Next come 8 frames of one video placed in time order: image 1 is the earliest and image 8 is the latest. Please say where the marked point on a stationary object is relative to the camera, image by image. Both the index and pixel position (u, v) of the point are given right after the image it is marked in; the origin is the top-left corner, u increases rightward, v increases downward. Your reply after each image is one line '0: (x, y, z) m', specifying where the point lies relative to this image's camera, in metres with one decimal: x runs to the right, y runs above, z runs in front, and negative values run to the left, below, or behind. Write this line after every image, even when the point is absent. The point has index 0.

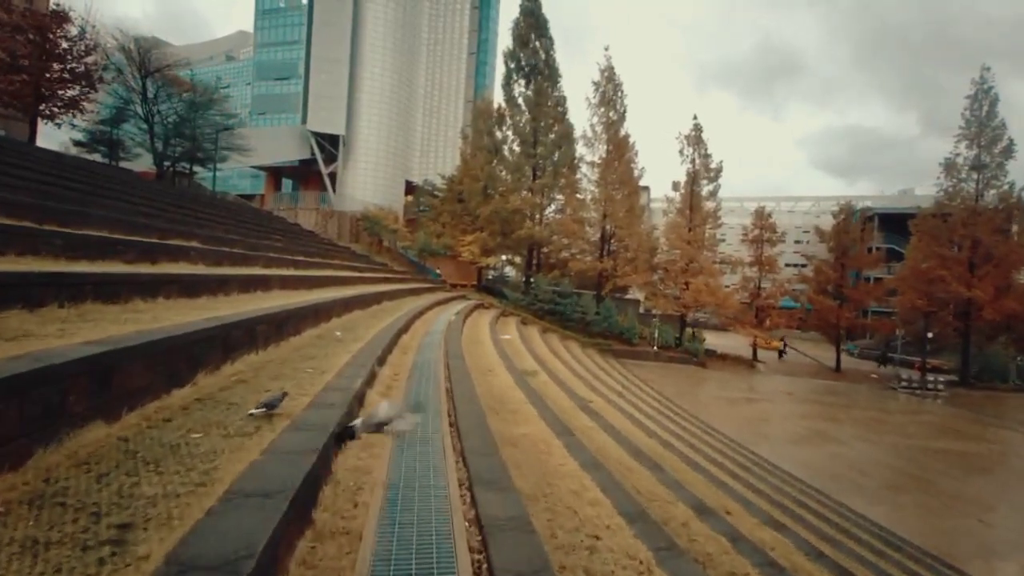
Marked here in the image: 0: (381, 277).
0: (-3.0, +0.2, +12.5) m
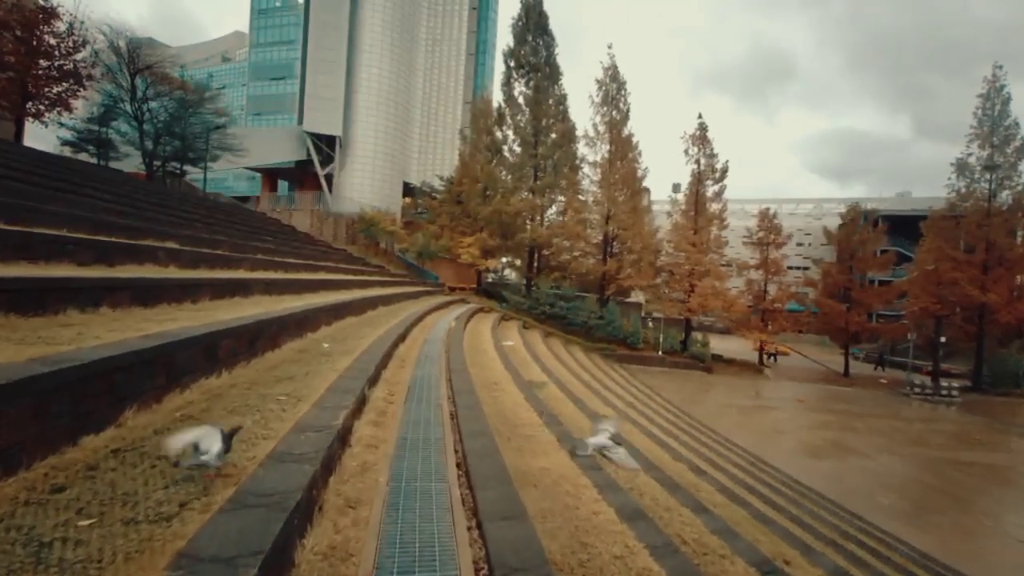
0: (-2.9, +0.1, +11.9) m
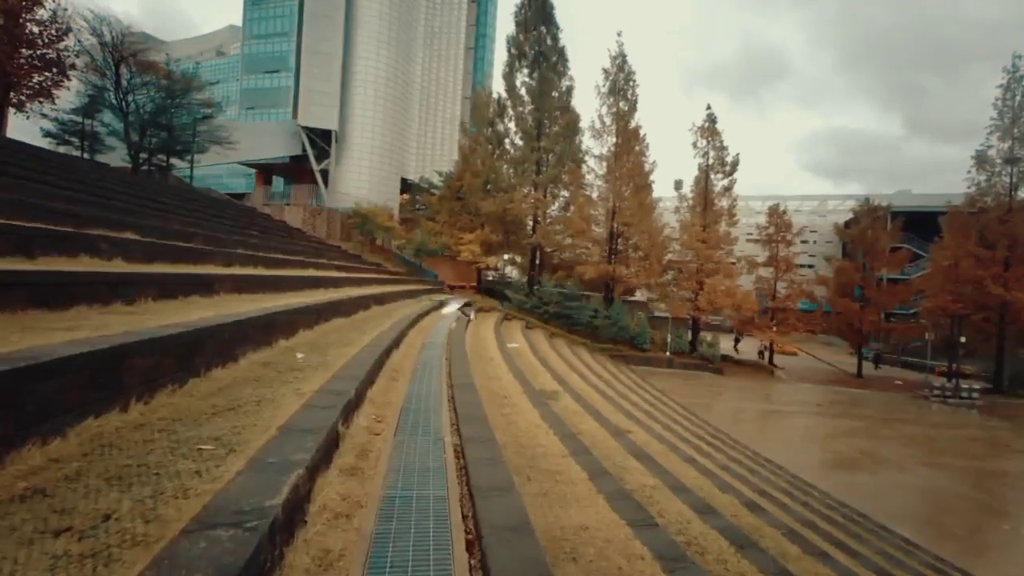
0: (-2.9, +0.2, +11.2) m
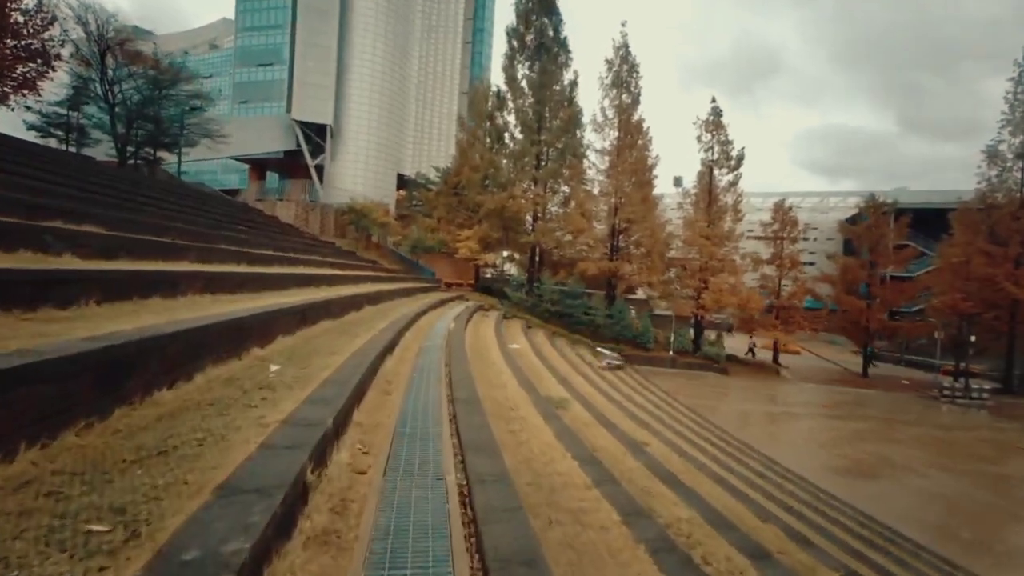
0: (-2.8, +0.2, +10.7) m
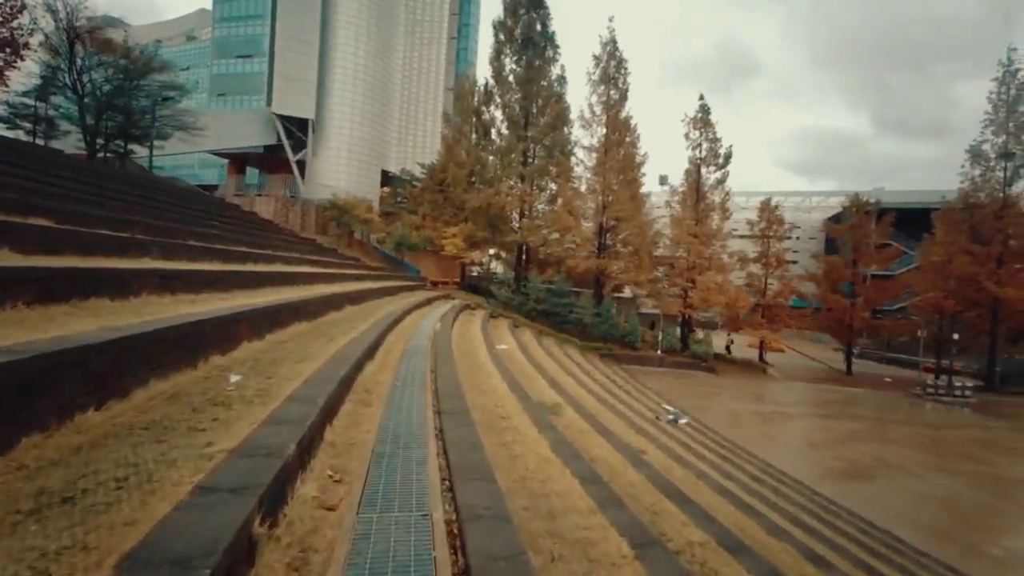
0: (-3.1, +0.2, +10.4) m
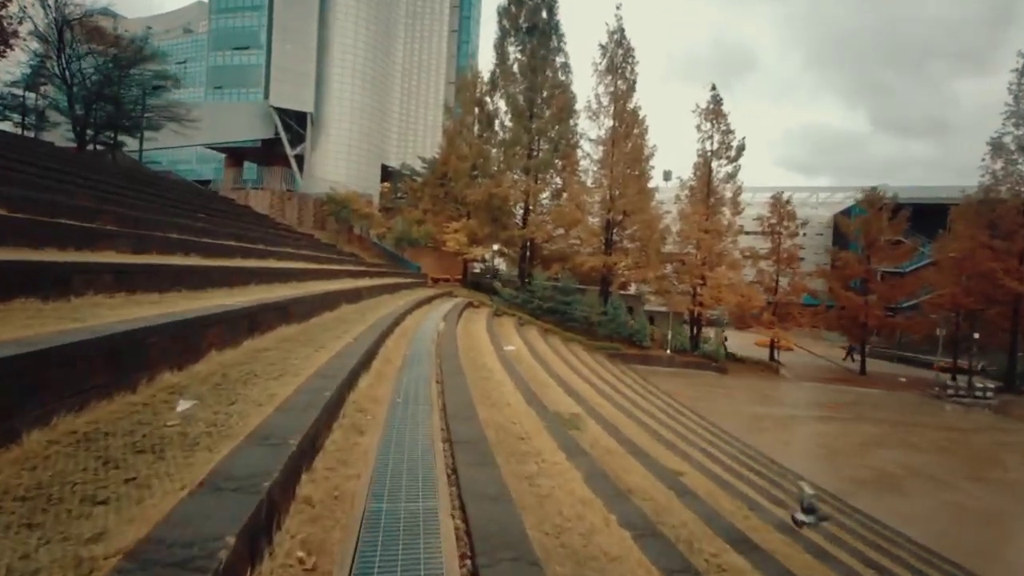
0: (-3.0, +0.3, +9.8) m
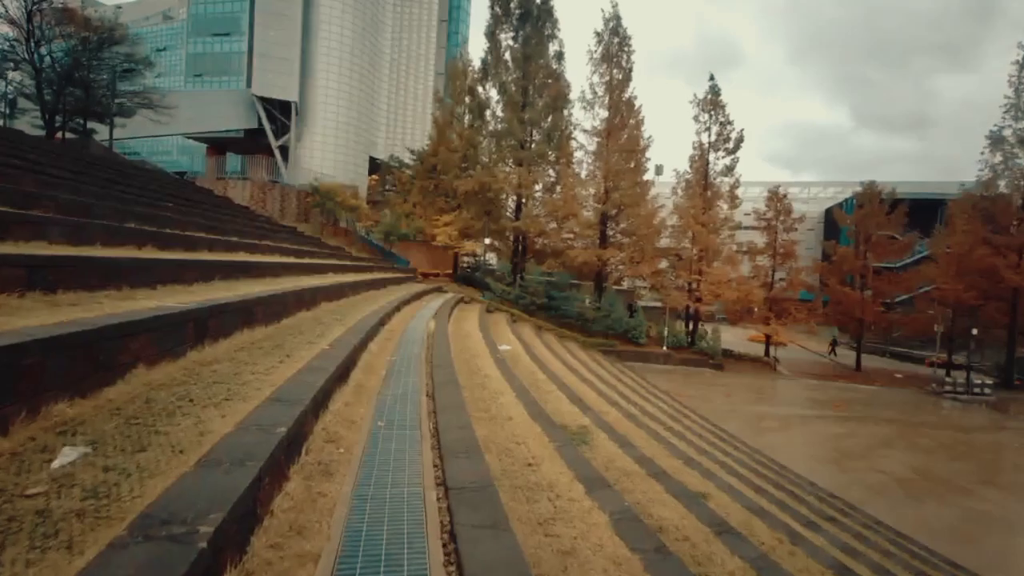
0: (-3.1, +0.4, +9.3) m
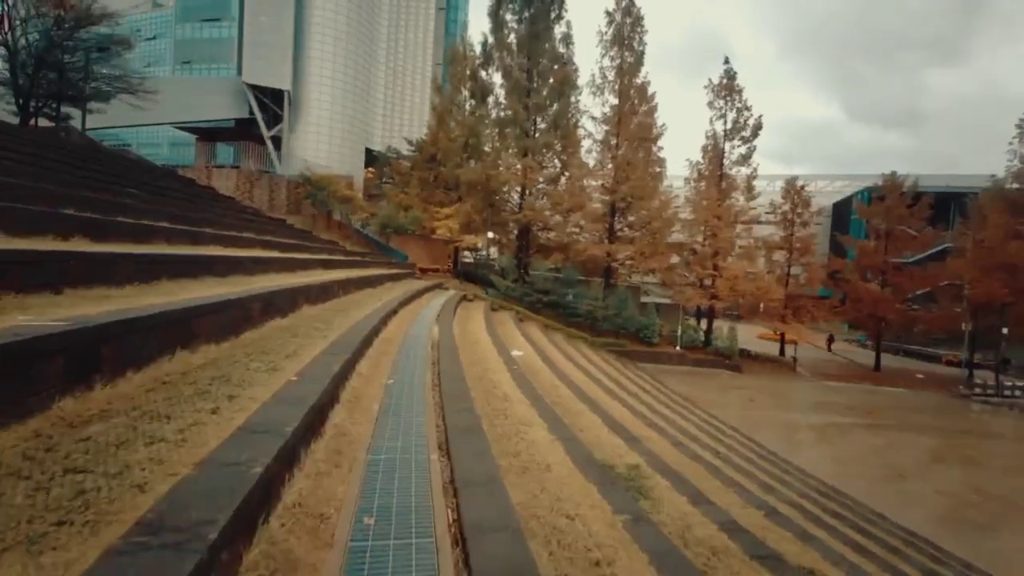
0: (-2.9, +0.4, +8.4) m
